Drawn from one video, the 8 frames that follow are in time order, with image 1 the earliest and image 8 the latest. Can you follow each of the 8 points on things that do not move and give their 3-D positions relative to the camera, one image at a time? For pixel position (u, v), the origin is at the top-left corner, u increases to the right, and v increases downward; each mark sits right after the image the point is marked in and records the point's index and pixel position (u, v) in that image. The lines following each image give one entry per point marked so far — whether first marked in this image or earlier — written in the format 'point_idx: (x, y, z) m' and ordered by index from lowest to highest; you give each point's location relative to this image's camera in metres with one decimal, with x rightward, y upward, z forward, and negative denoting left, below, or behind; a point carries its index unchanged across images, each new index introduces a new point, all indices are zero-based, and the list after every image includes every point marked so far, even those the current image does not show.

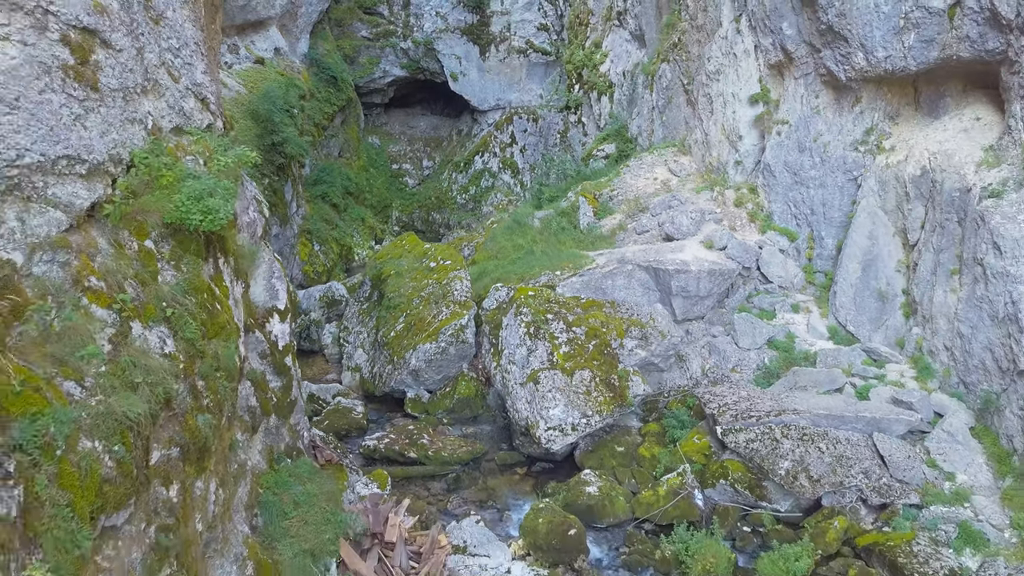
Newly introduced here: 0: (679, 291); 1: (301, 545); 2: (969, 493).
0: (+3.6, -0.1, +12.4) m
1: (-2.2, -2.6, +6.1) m
2: (+6.8, -3.0, +8.6) m
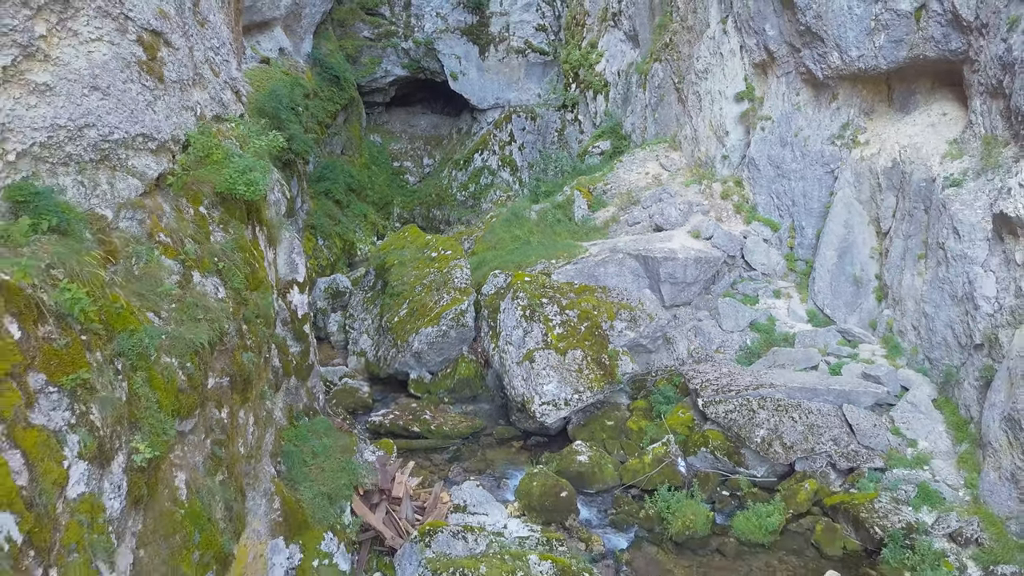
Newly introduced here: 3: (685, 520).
0: (+3.5, +0.2, +13.1) m
1: (-2.2, -2.3, +6.8) m
2: (+6.7, -2.7, +9.4) m
3: (+2.6, -3.5, +8.9) m
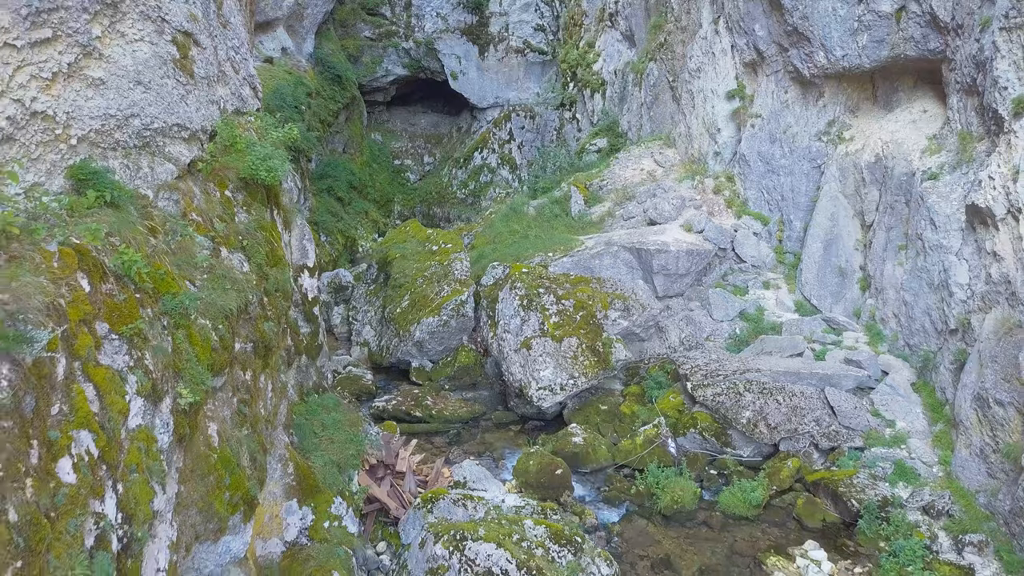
0: (+3.5, +0.4, +13.6) m
1: (-2.3, -2.1, +7.3) m
2: (+6.7, -2.5, +9.9) m
3: (+2.6, -3.3, +9.4) m
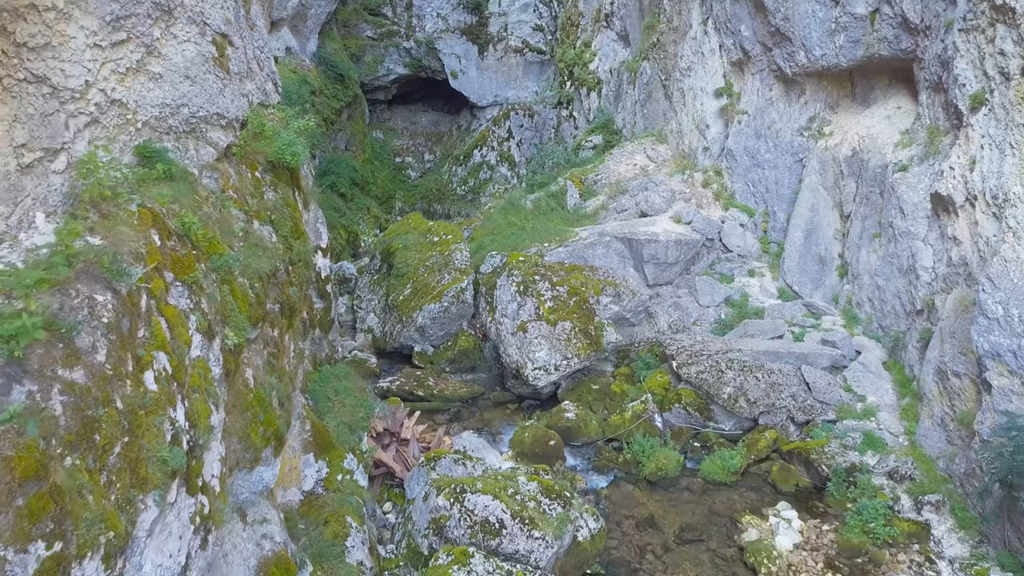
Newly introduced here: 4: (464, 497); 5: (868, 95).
0: (+3.4, +0.7, +14.3) m
1: (-2.4, -1.8, +8.0) m
2: (+6.6, -2.2, +10.6) m
3: (+2.5, -3.0, +10.1) m
4: (-0.6, -2.7, +7.6) m
5: (+8.2, +4.4, +13.4) m
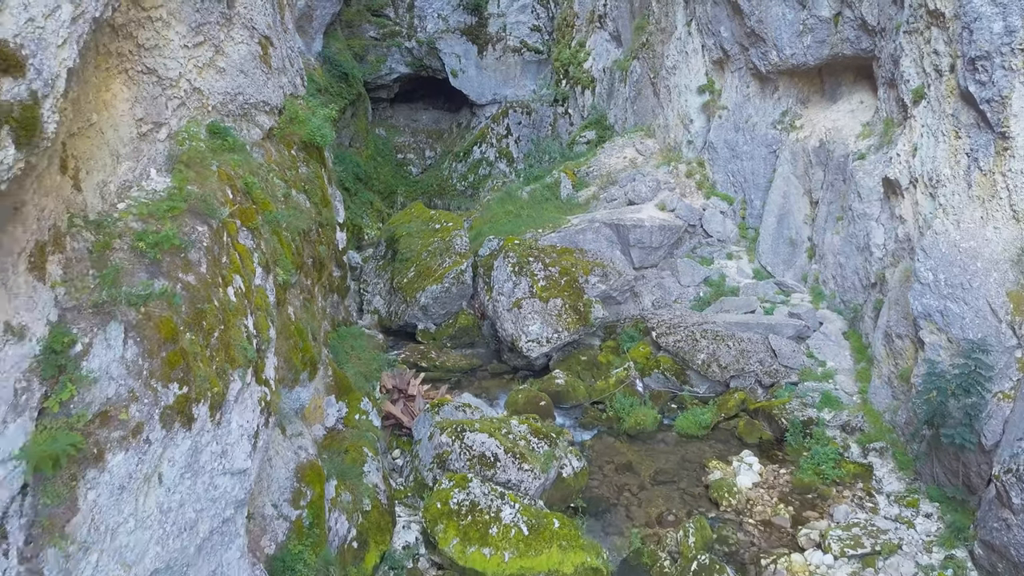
0: (+3.3, +1.2, +15.5) m
1: (-2.5, -1.3, +9.2) m
2: (+6.5, -1.7, +11.8) m
3: (+2.4, -2.5, +11.3) m
4: (-0.7, -2.2, +8.8) m
5: (+8.1, +4.9, +14.6) m
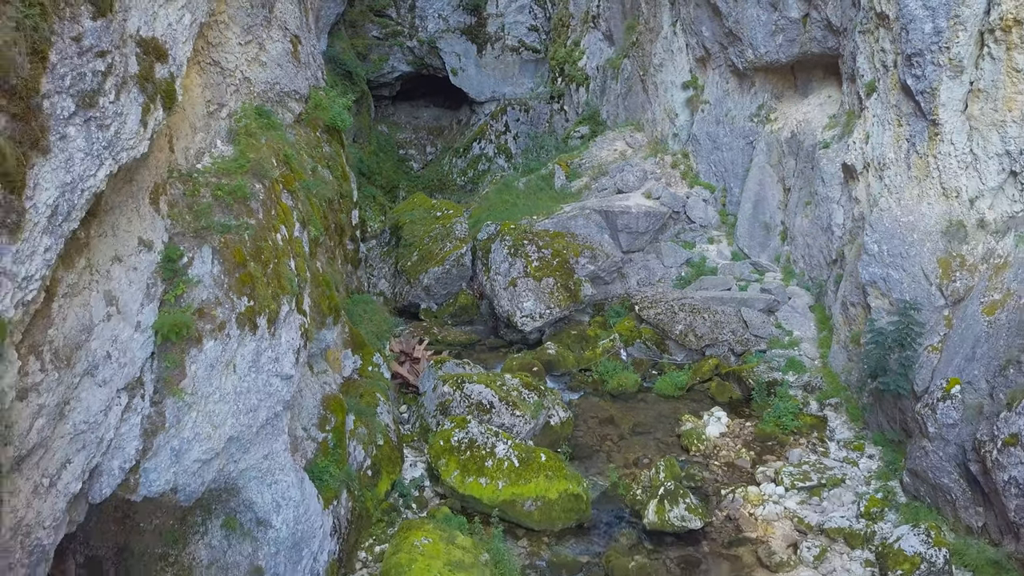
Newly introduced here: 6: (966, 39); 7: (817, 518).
0: (+3.2, +1.7, +16.7) m
1: (-2.6, -0.7, +10.4) m
2: (+6.4, -1.2, +13.0) m
3: (+2.3, -2.0, +12.5) m
4: (-0.8, -1.7, +10.0) m
5: (+8.0, +5.5, +15.8) m
6: (+7.2, +3.9, +9.2) m
7: (+4.5, -3.4, +8.6) m
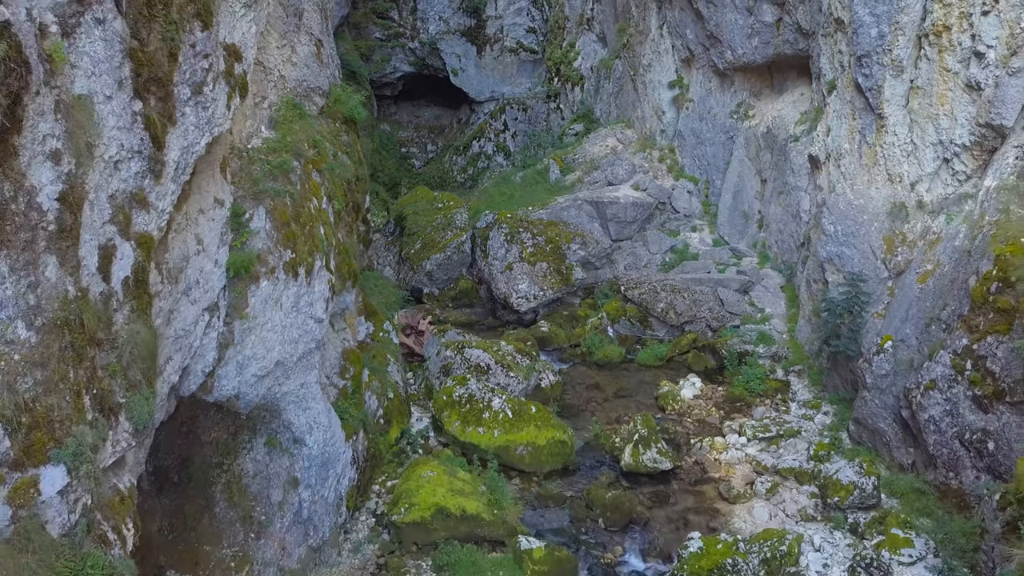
0: (+3.1, +2.2, +18.0) m
1: (-2.7, -0.3, +11.7) m
2: (+6.3, -0.7, +14.2) m
3: (+2.2, -1.5, +13.8) m
4: (-0.9, -1.2, +11.2) m
5: (+7.9, +5.9, +17.1) m
6: (+7.1, +4.4, +10.5) m
7: (+4.4, -2.9, +9.9) m
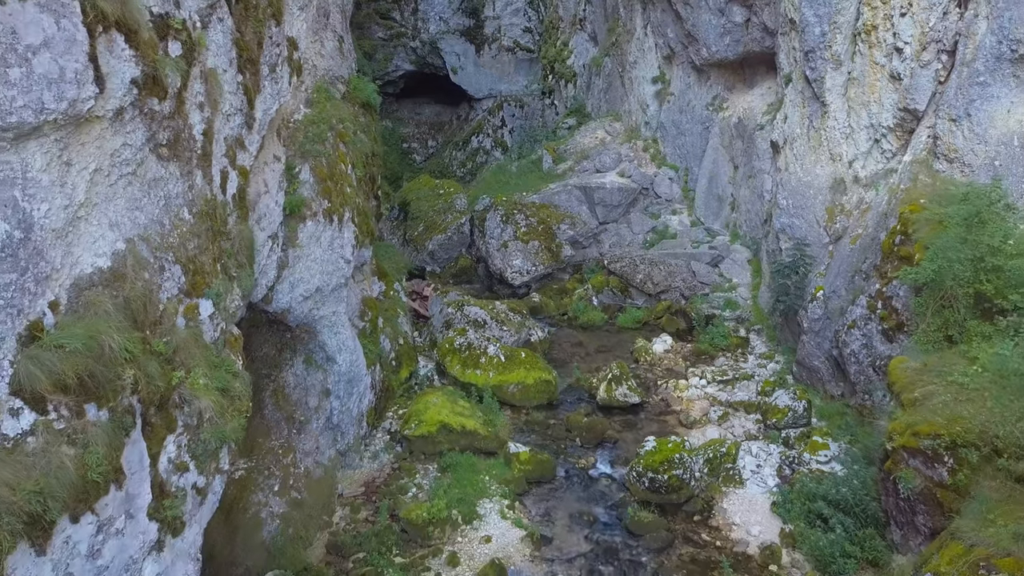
0: (+2.9, +3.0, +19.6) m
1: (-2.8, +0.5, +13.3) m
2: (+6.1, 0.0, +15.9) m
3: (+2.1, -0.8, +15.4) m
4: (-1.1, -0.4, +12.9) m
5: (+7.7, +6.7, +18.8) m
6: (+6.9, +5.2, +12.2) m
7: (+4.3, -2.2, +11.6) m
